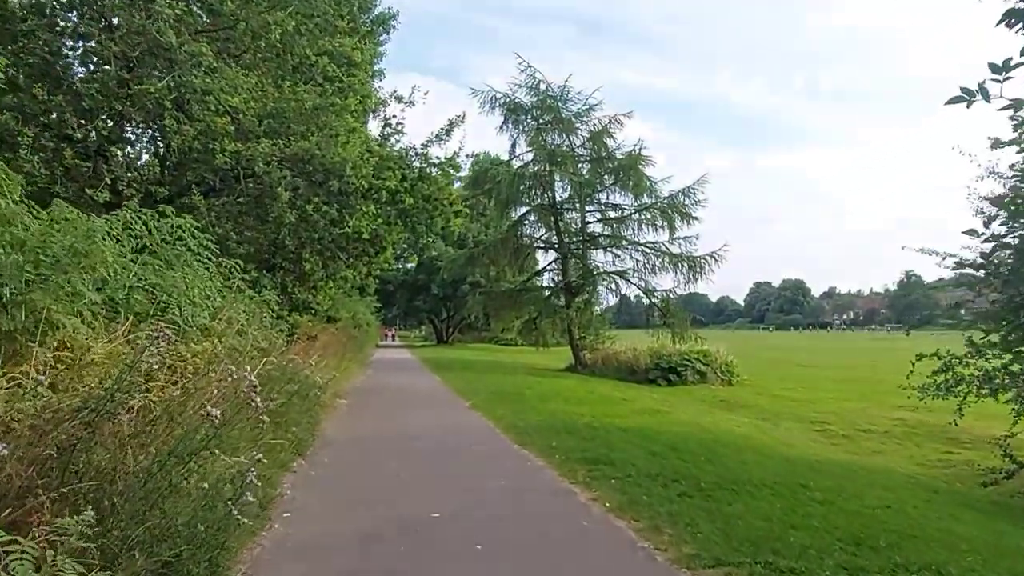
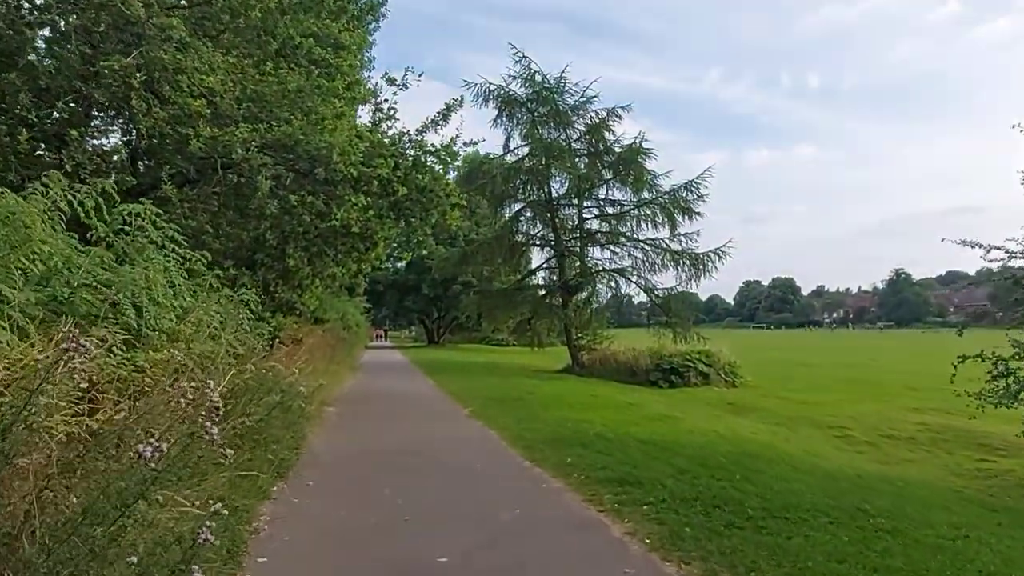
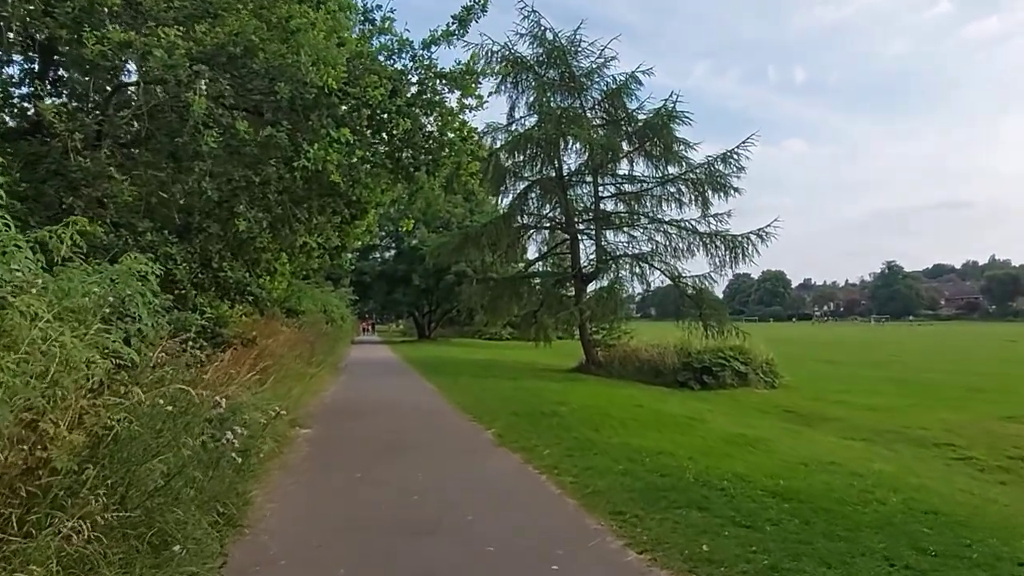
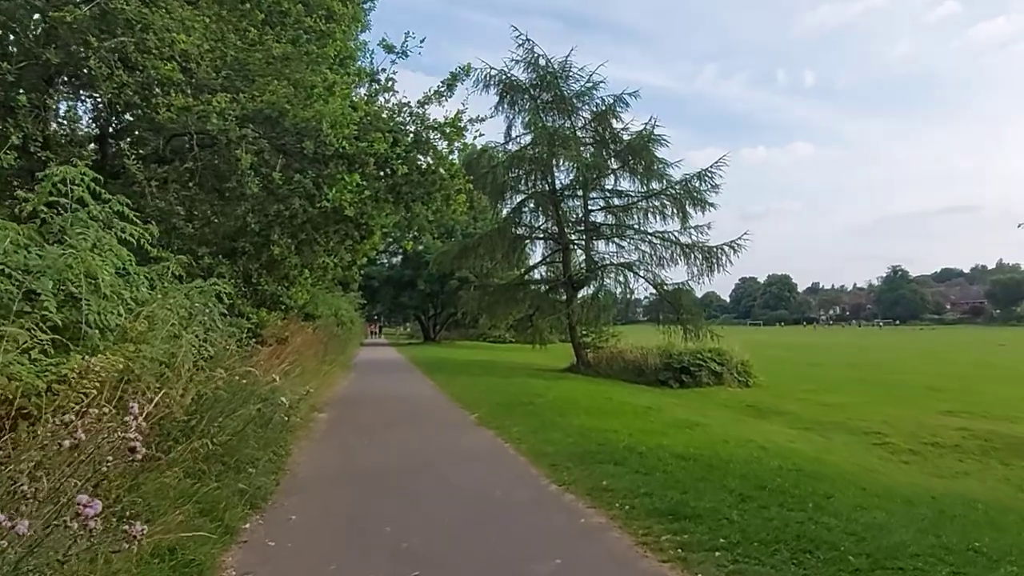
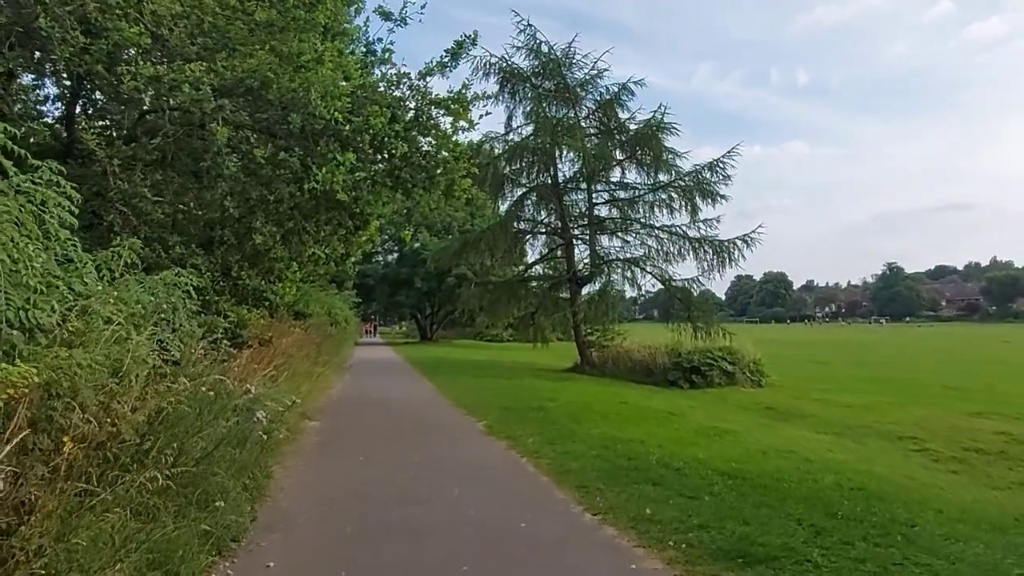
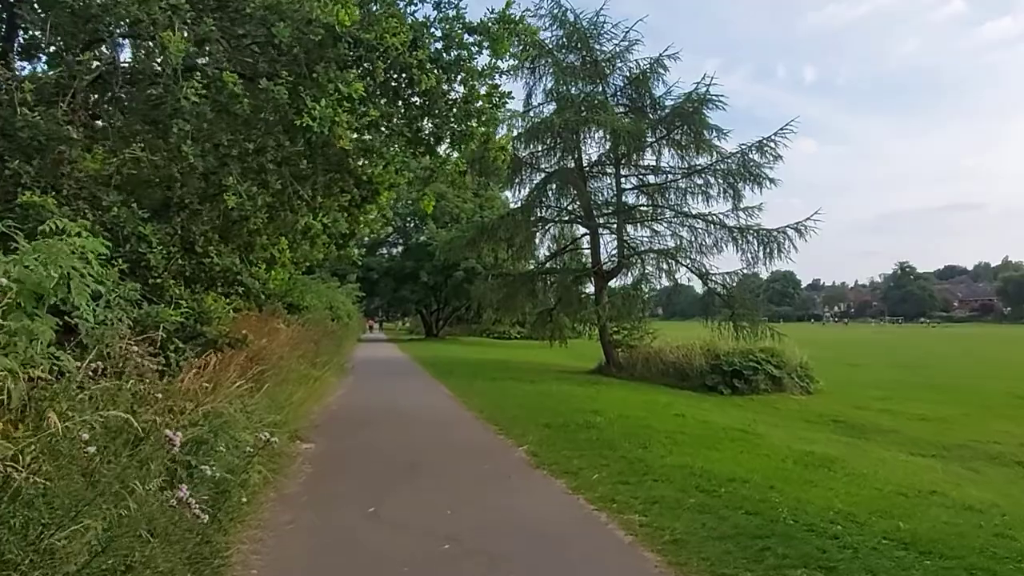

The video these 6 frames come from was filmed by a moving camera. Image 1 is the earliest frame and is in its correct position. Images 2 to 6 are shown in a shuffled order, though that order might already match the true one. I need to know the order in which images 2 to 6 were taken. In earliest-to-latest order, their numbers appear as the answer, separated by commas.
2, 4, 5, 3, 6
